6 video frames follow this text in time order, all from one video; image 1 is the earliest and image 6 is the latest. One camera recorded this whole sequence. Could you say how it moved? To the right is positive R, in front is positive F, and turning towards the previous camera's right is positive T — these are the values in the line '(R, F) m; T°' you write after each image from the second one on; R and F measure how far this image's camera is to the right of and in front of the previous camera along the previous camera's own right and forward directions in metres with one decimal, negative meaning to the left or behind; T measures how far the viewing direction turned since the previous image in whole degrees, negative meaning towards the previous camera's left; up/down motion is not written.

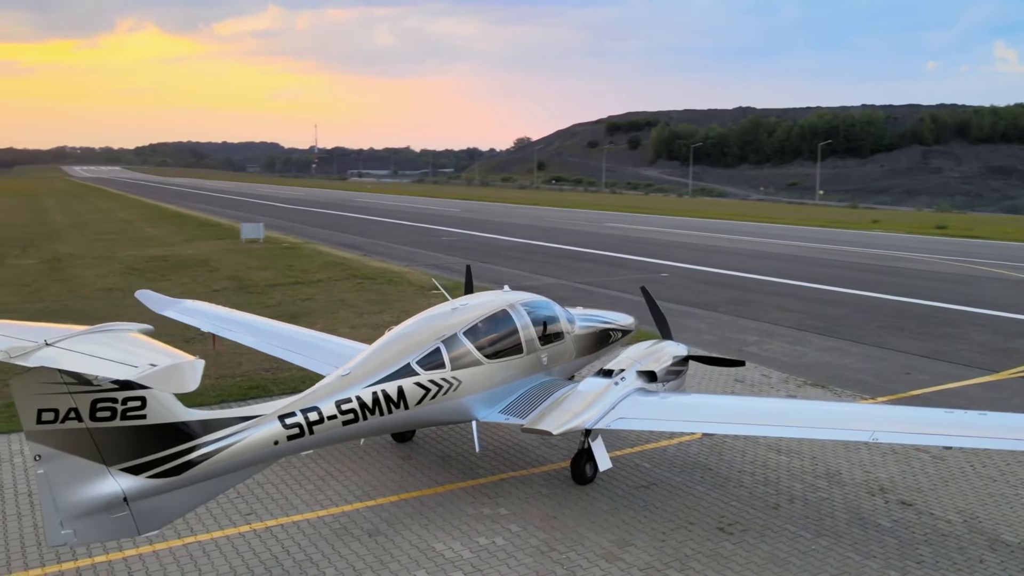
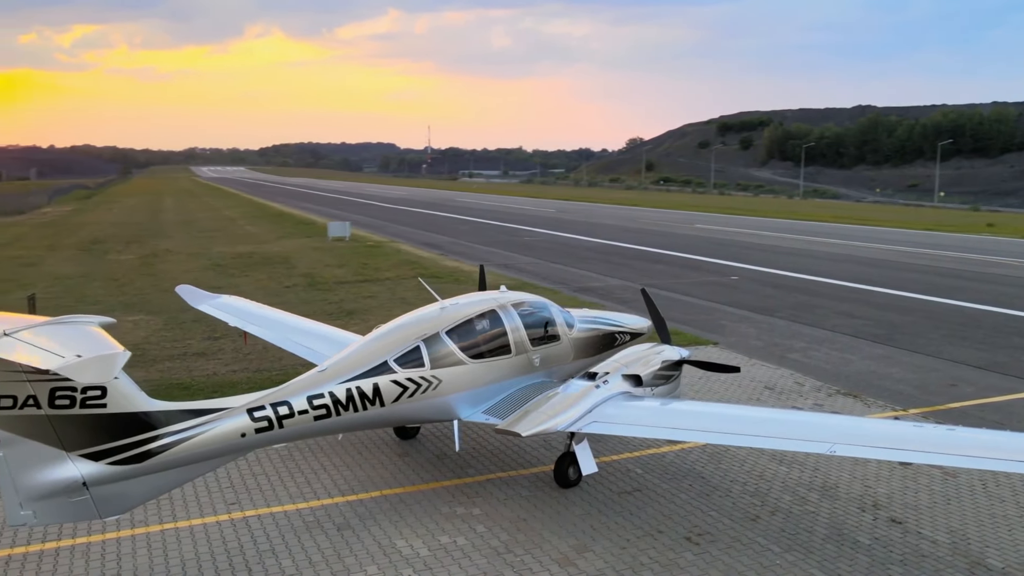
(+1.0, +0.1) m; -6°
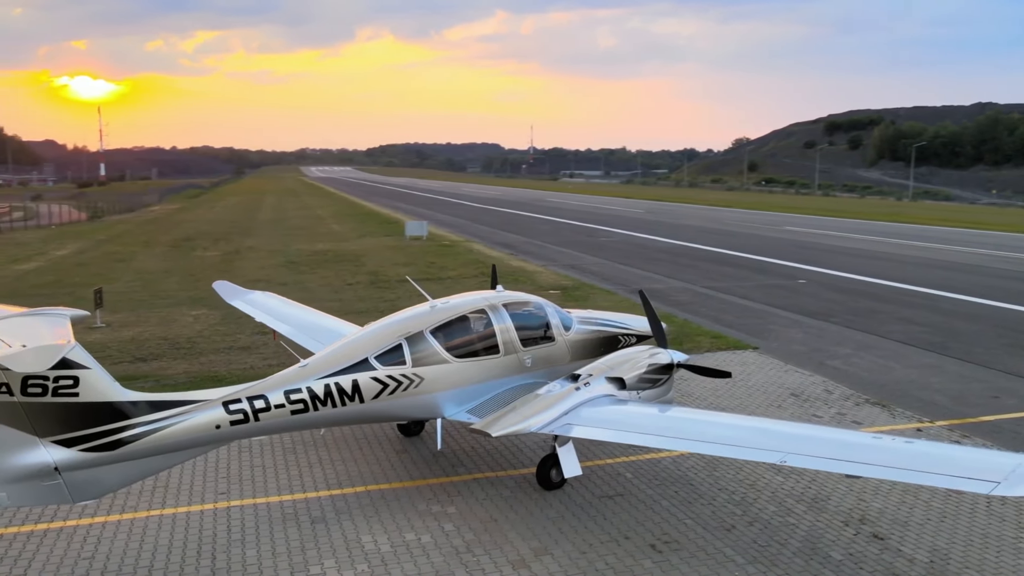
(+0.9, +0.1) m; -6°
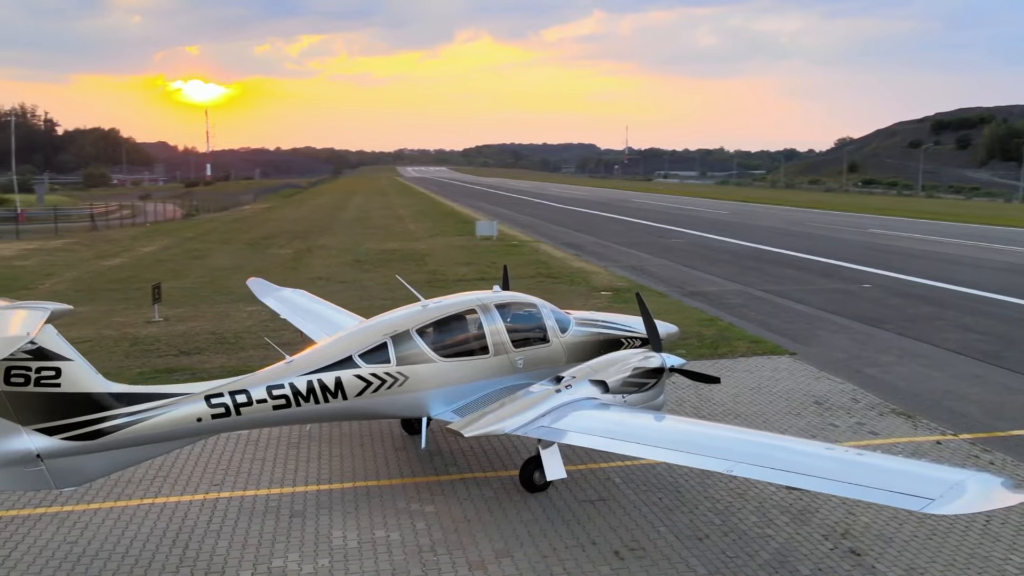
(+0.9, +0.1) m; -6°
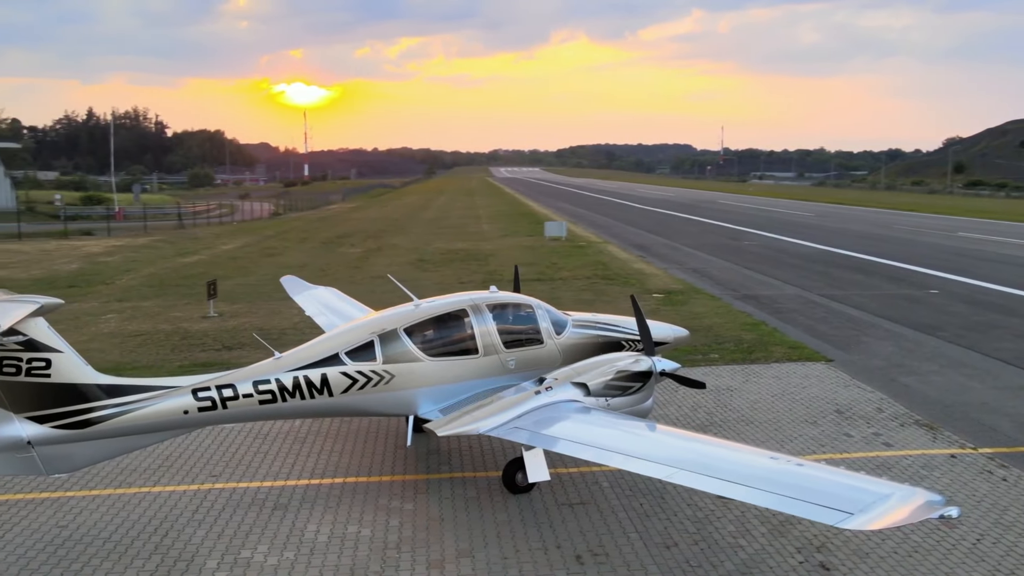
(+0.9, 0.0) m; -5°
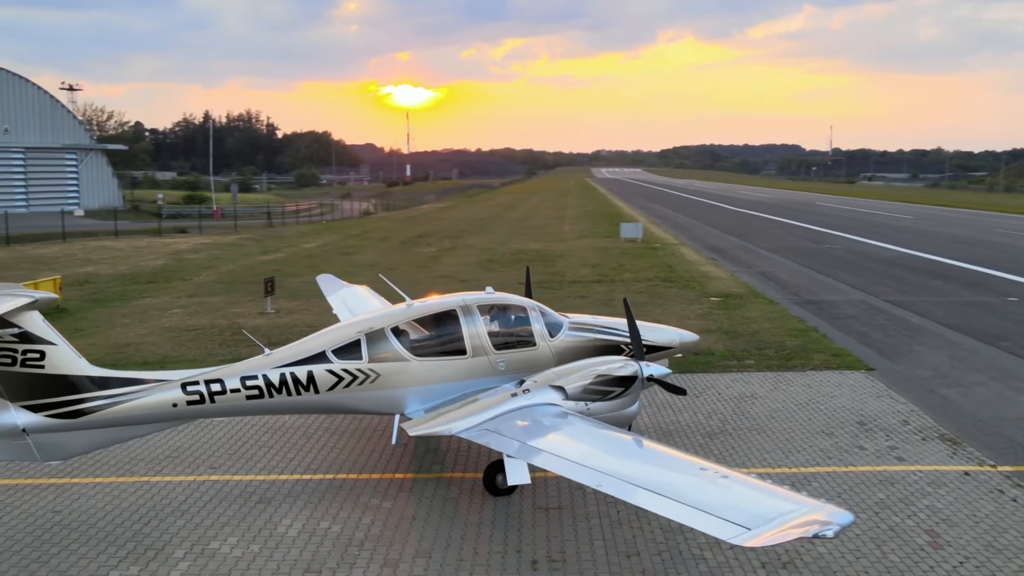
(+0.9, +0.1) m; -6°
